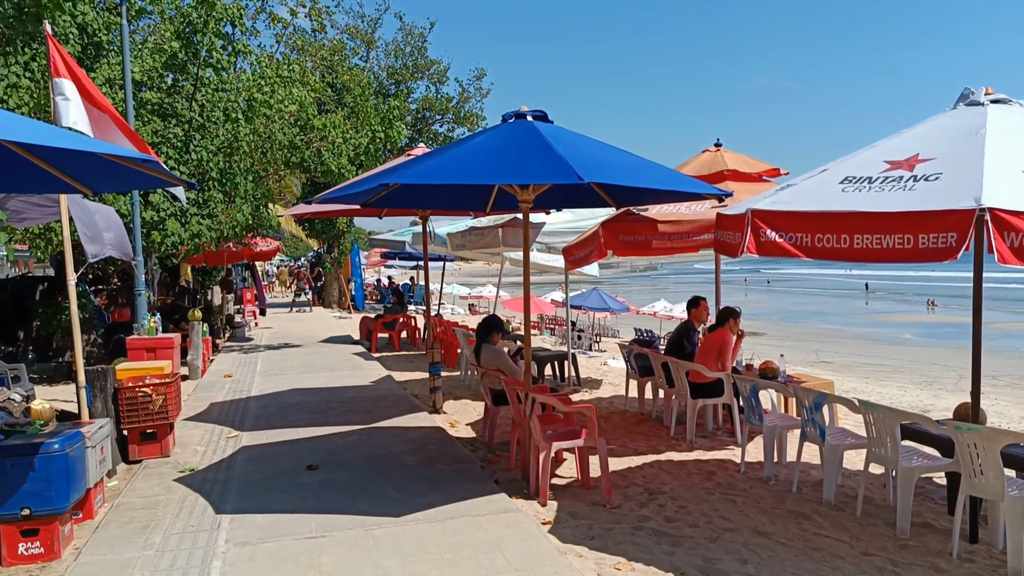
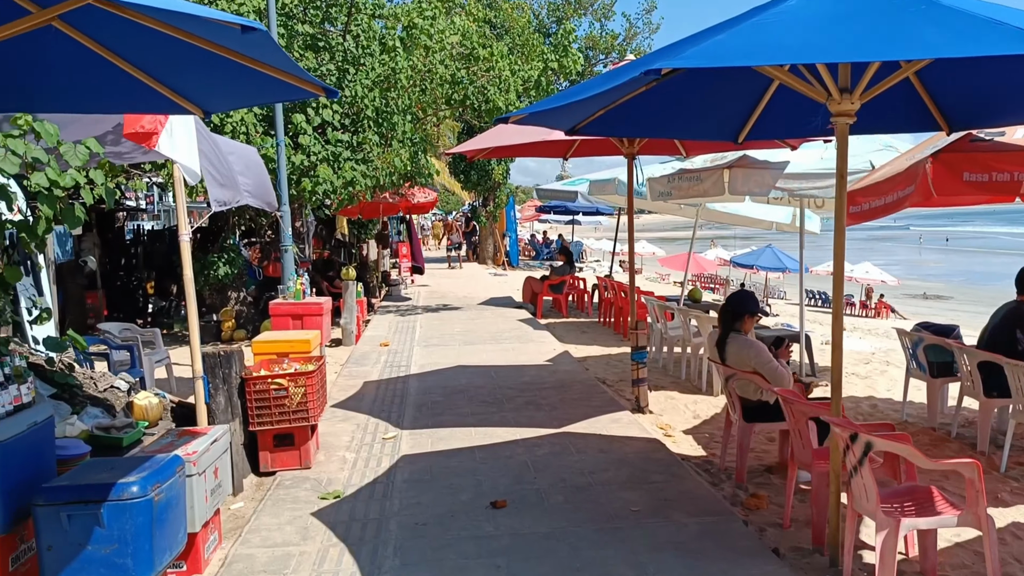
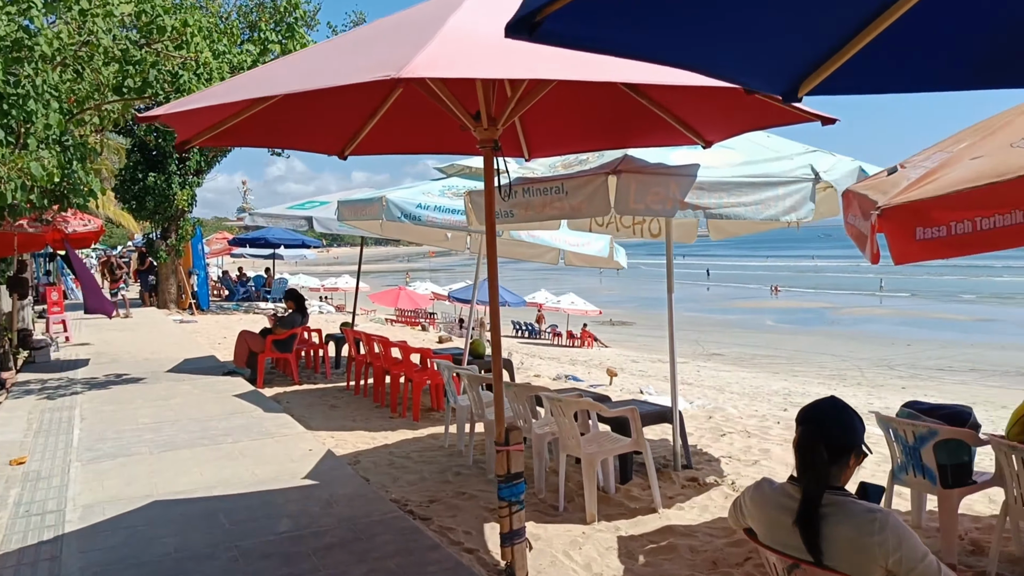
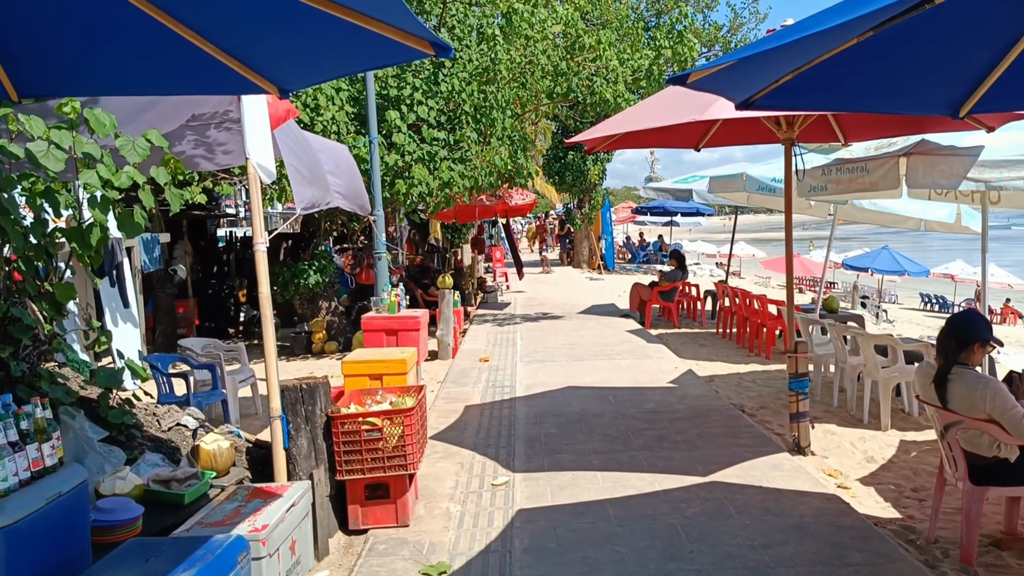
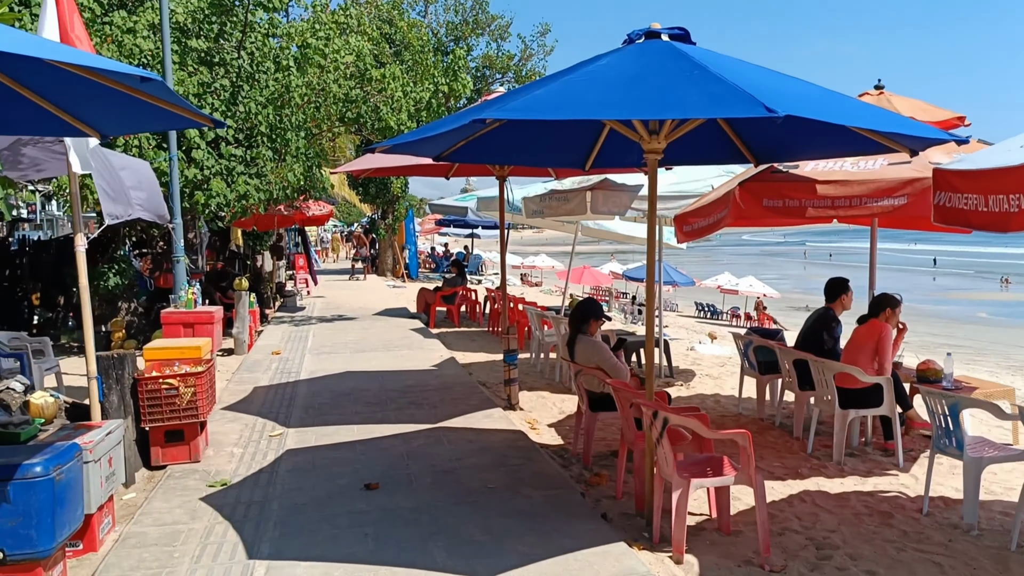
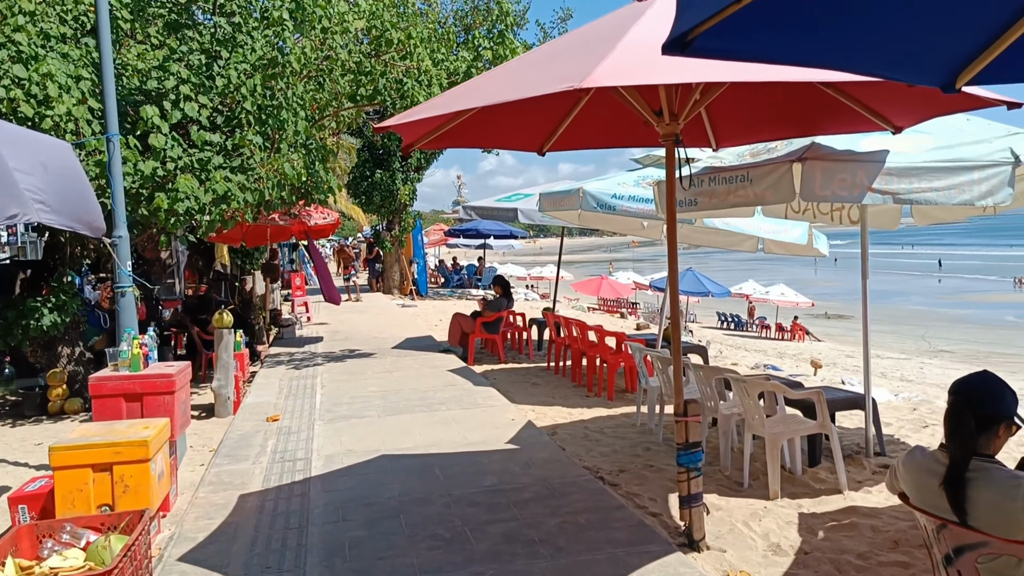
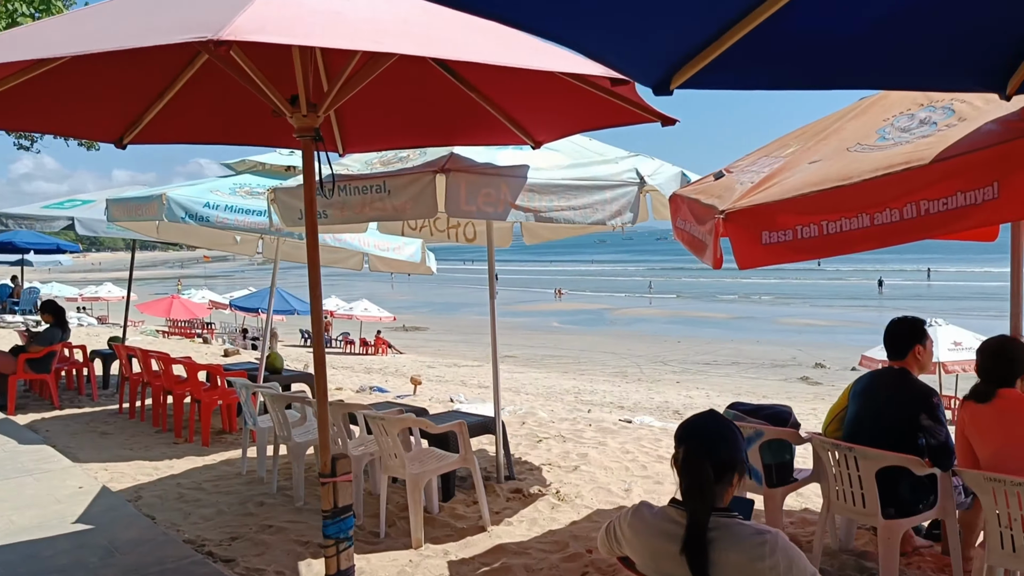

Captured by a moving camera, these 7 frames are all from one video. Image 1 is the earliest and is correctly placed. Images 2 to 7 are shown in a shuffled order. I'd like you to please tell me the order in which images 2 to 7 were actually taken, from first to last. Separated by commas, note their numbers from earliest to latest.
5, 2, 4, 6, 3, 7
